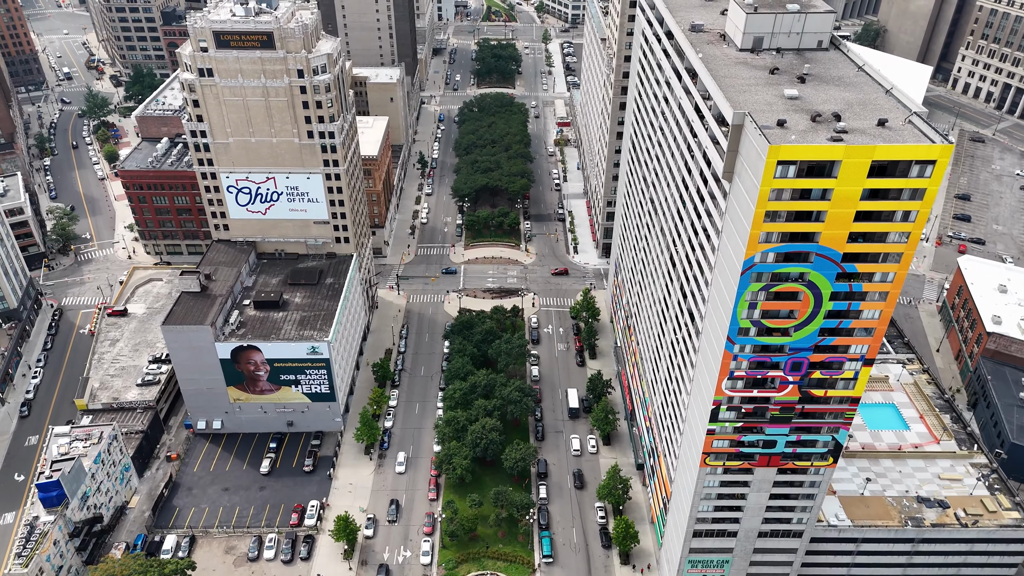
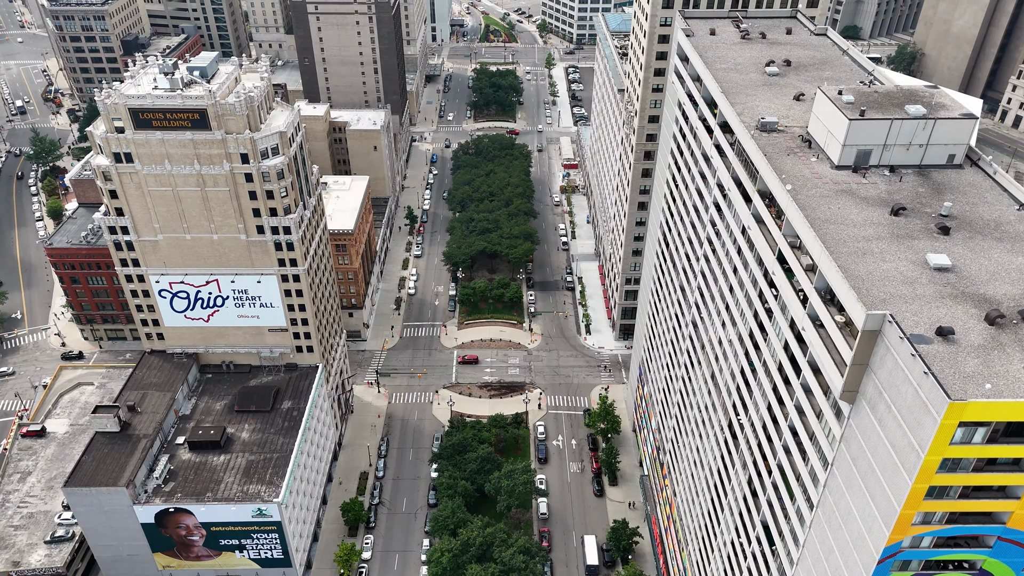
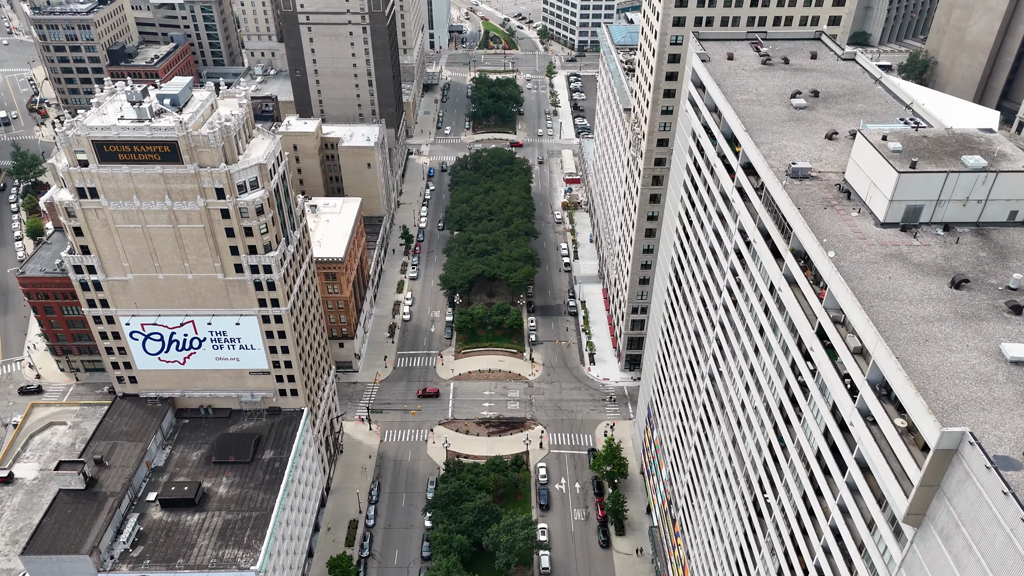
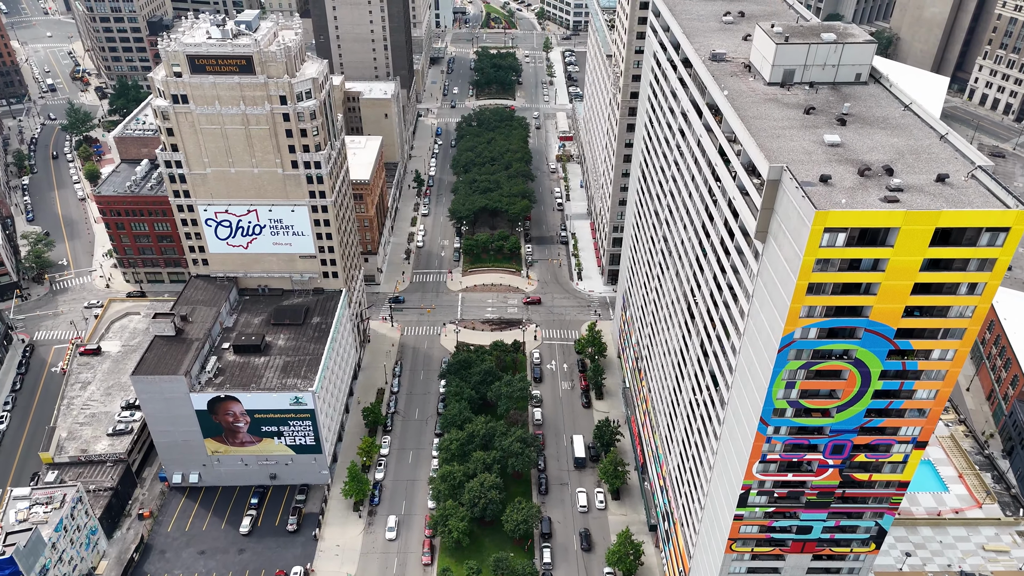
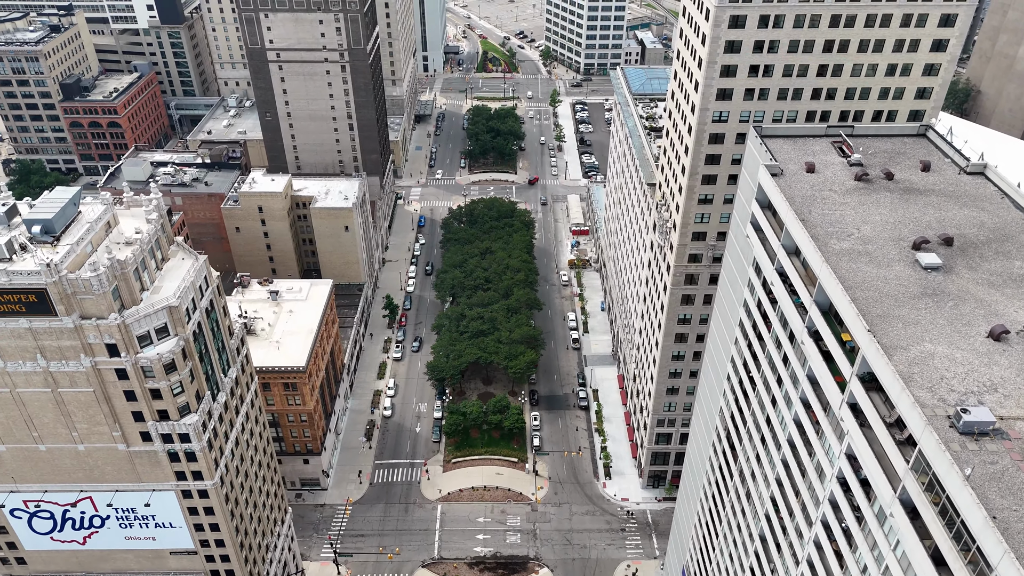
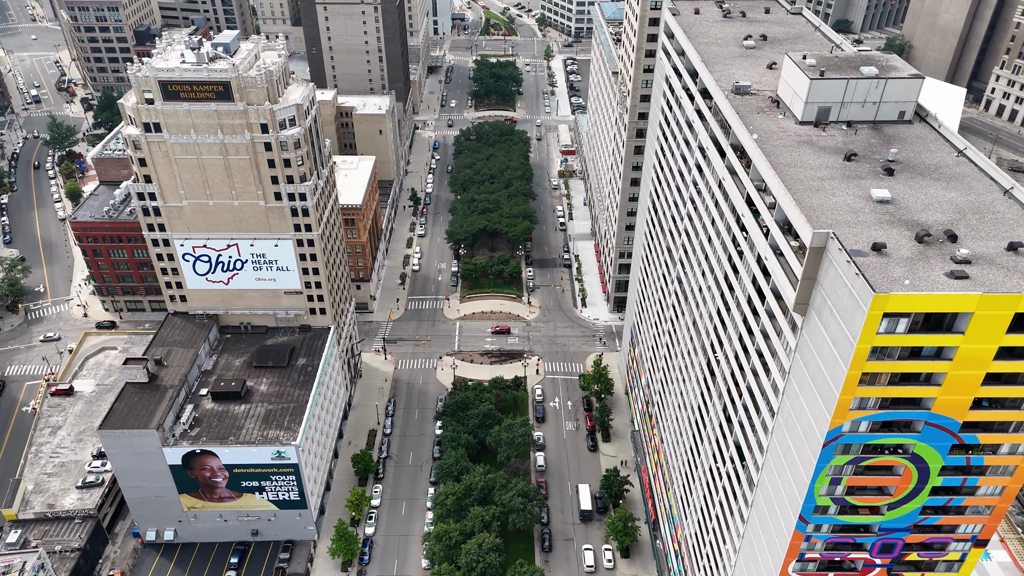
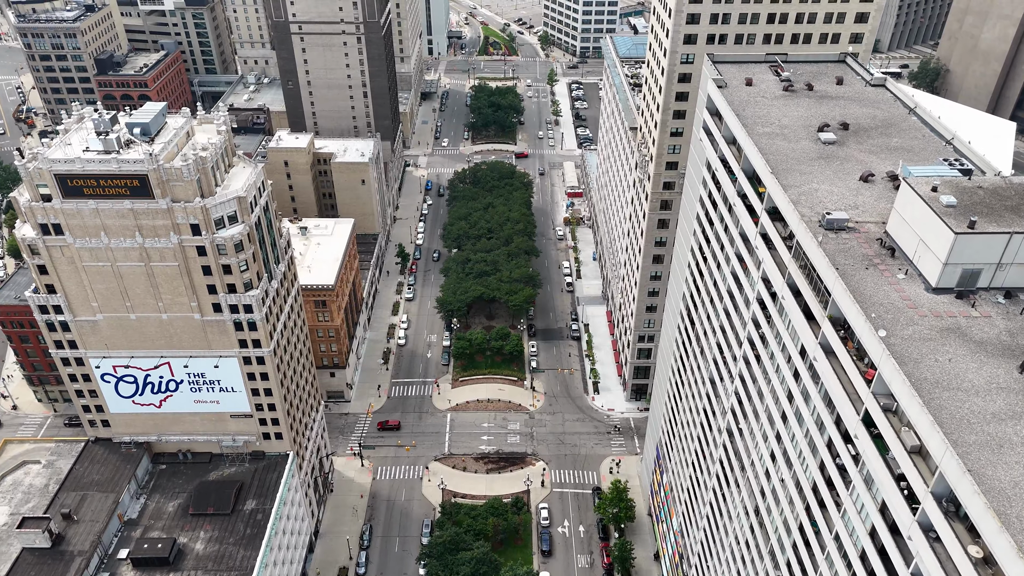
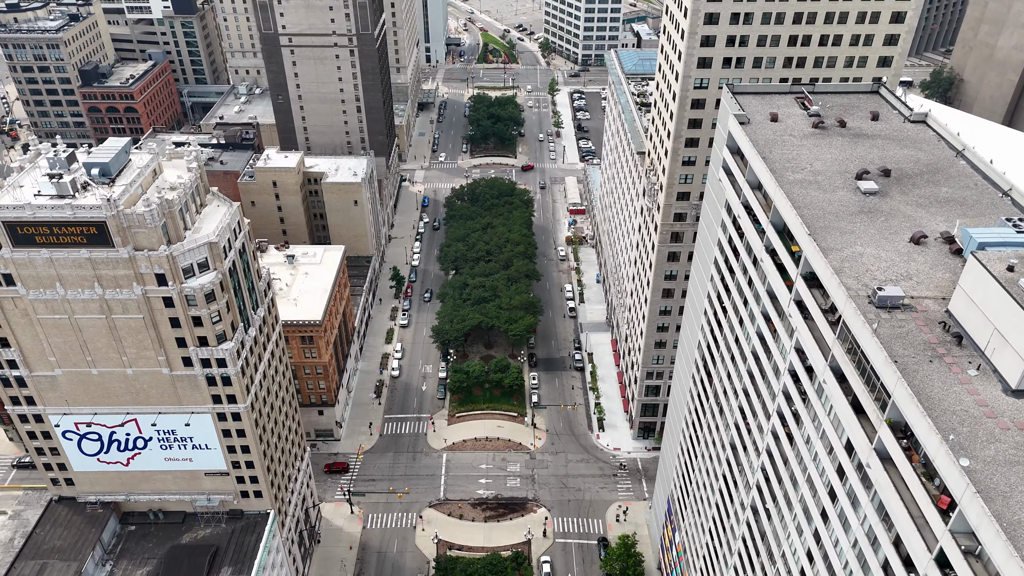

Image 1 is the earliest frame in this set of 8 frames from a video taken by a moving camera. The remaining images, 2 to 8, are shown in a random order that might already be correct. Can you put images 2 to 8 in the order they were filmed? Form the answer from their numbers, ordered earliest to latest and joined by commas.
4, 6, 2, 3, 7, 8, 5
